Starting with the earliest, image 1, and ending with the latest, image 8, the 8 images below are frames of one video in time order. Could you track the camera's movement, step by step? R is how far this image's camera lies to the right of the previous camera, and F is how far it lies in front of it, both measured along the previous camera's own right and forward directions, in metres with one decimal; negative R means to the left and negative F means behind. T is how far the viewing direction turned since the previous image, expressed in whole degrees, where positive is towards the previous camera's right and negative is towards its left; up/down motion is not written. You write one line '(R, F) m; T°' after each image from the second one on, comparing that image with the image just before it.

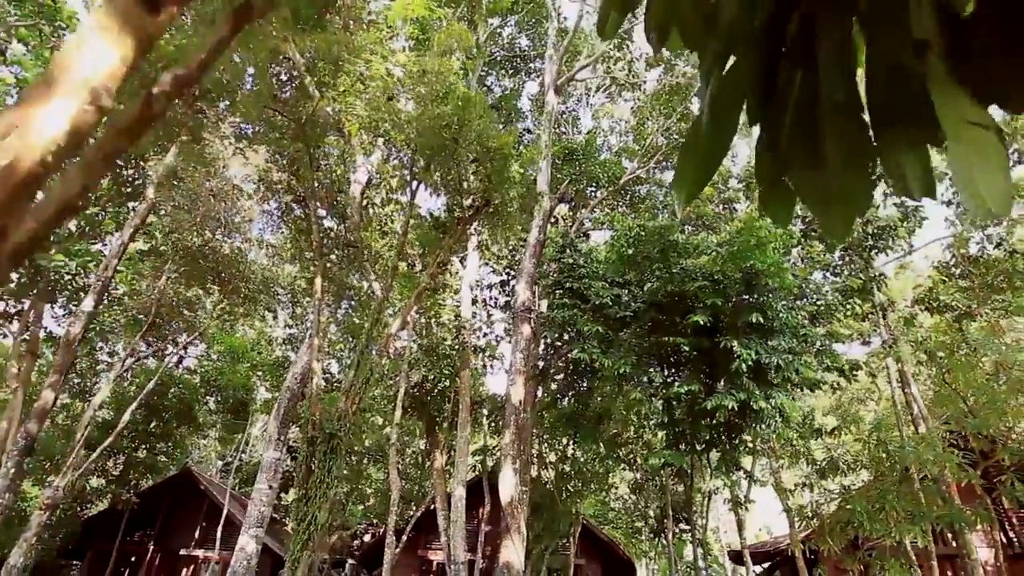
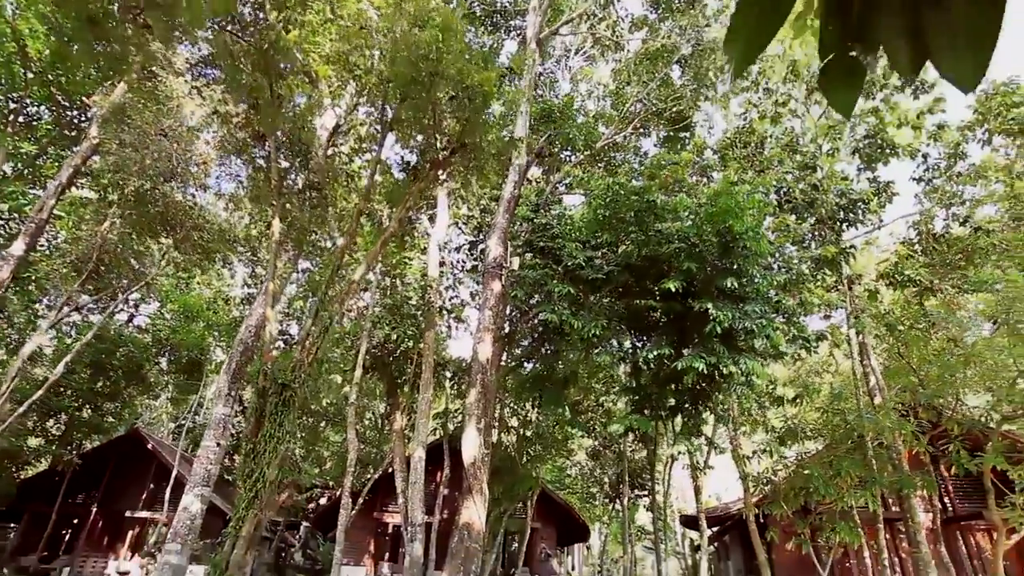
(-0.1, +0.4) m; +4°
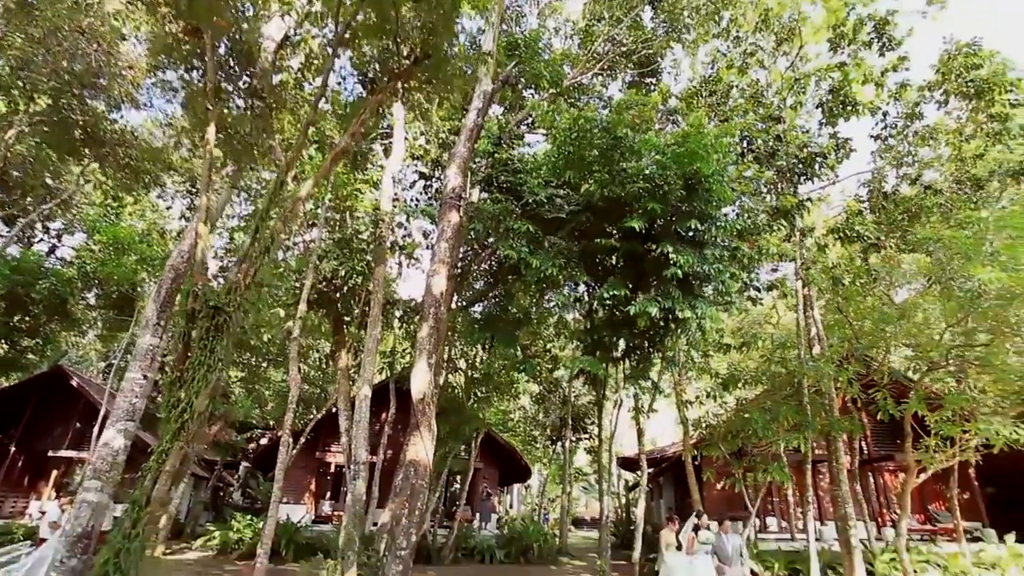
(-0.1, +0.4) m; +5°
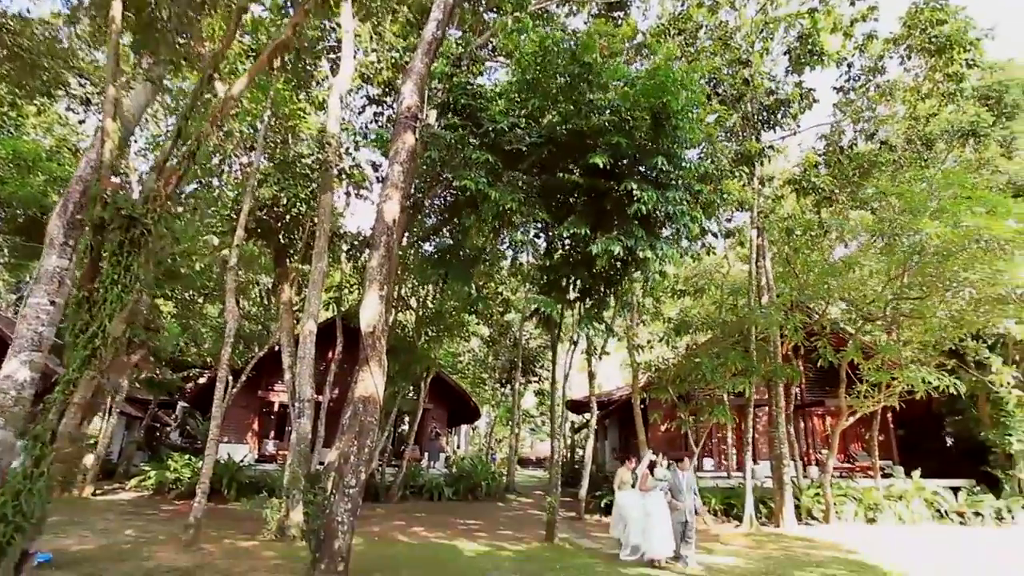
(-0.1, +0.4) m; +5°
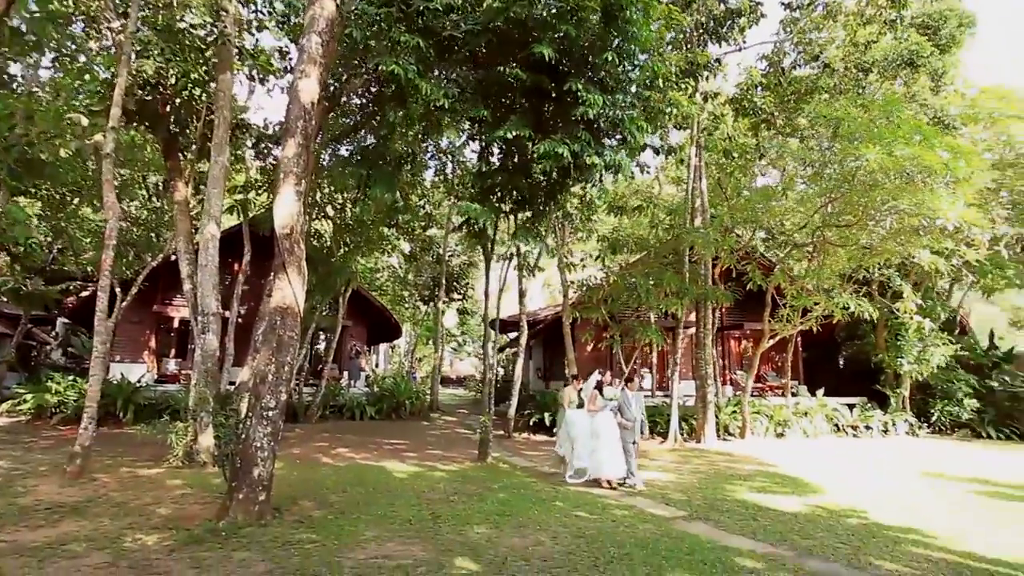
(-0.3, +0.6) m; +9°
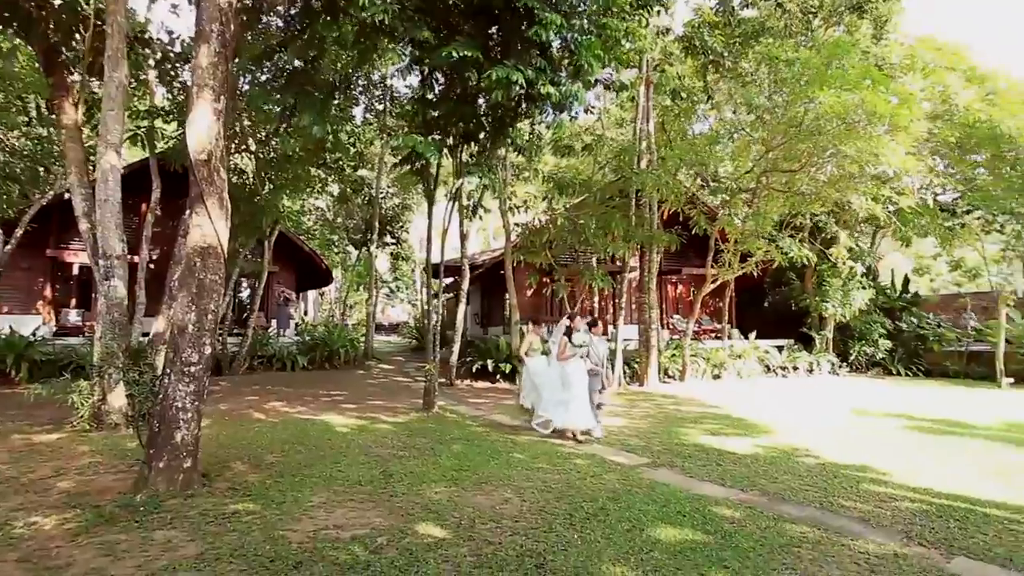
(-0.2, +0.5) m; +7°
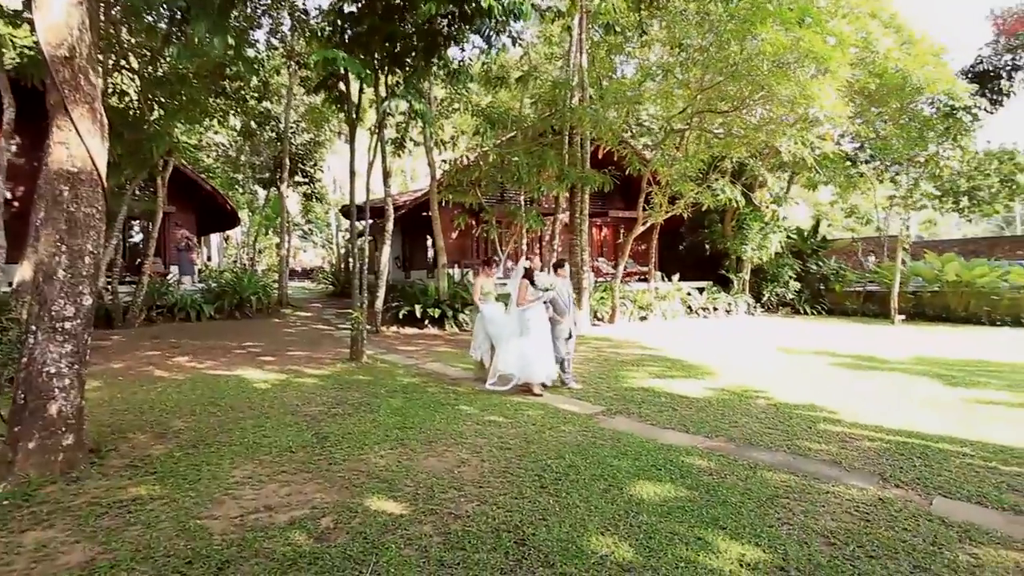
(-0.2, +0.5) m; +8°
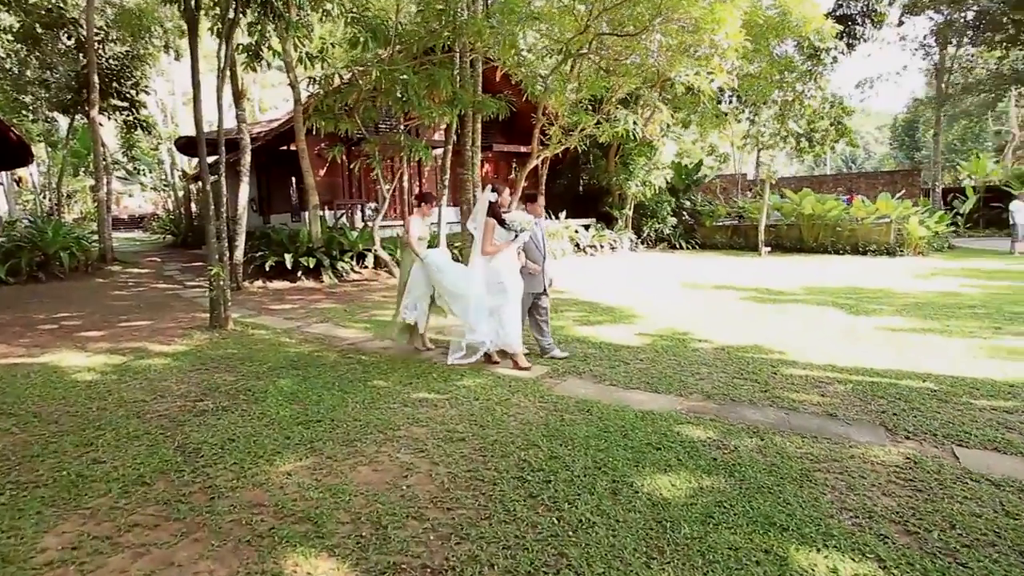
(-0.4, +1.0) m; +13°
